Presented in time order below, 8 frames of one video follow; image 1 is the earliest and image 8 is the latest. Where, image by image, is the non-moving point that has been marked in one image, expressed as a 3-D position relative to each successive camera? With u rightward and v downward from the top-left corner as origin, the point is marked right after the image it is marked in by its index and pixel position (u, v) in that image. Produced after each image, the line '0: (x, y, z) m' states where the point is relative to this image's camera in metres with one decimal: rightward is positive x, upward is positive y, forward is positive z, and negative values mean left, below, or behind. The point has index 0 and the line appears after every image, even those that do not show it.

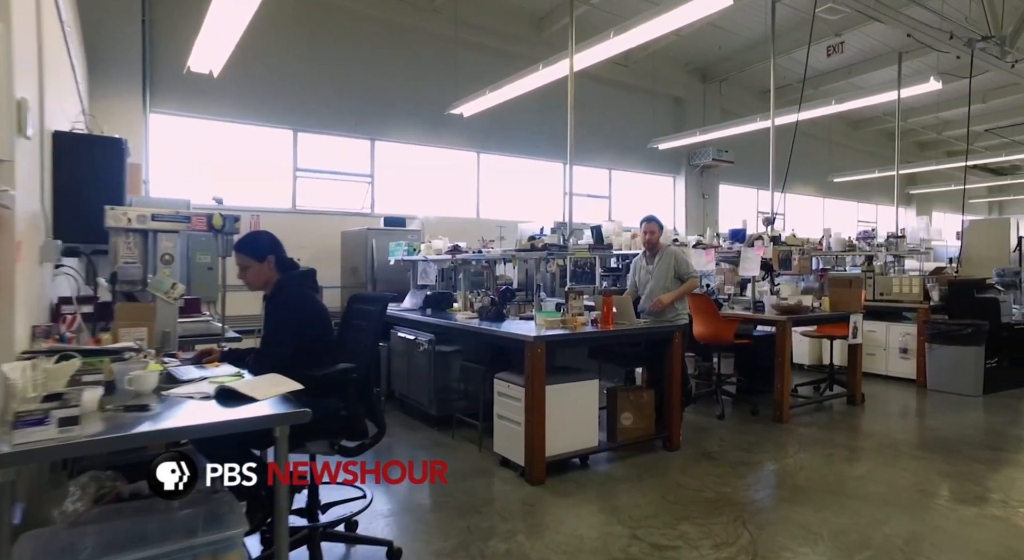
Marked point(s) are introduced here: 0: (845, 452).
0: (+2.0, -1.1, +3.7) m
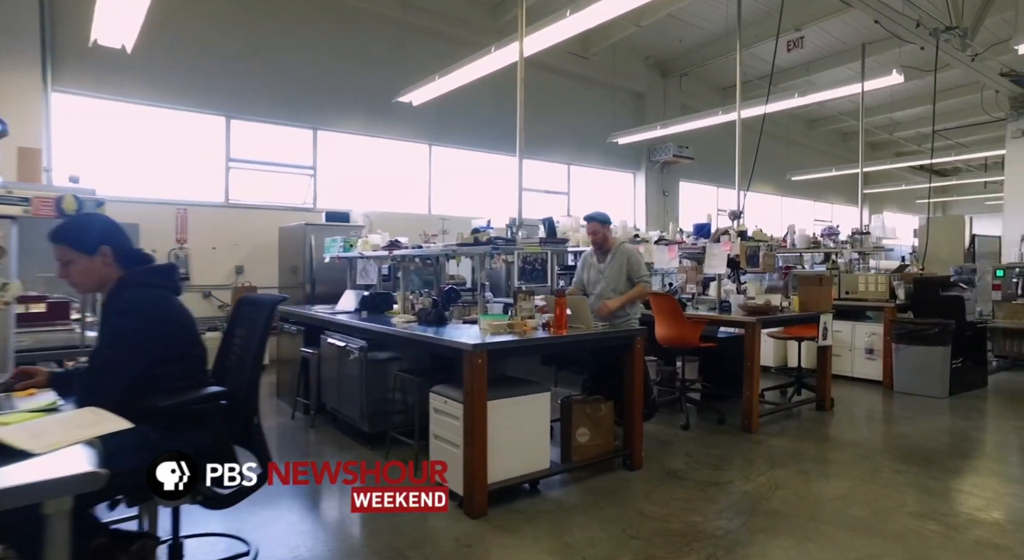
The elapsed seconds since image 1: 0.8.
0: (+1.7, -1.0, +3.3) m
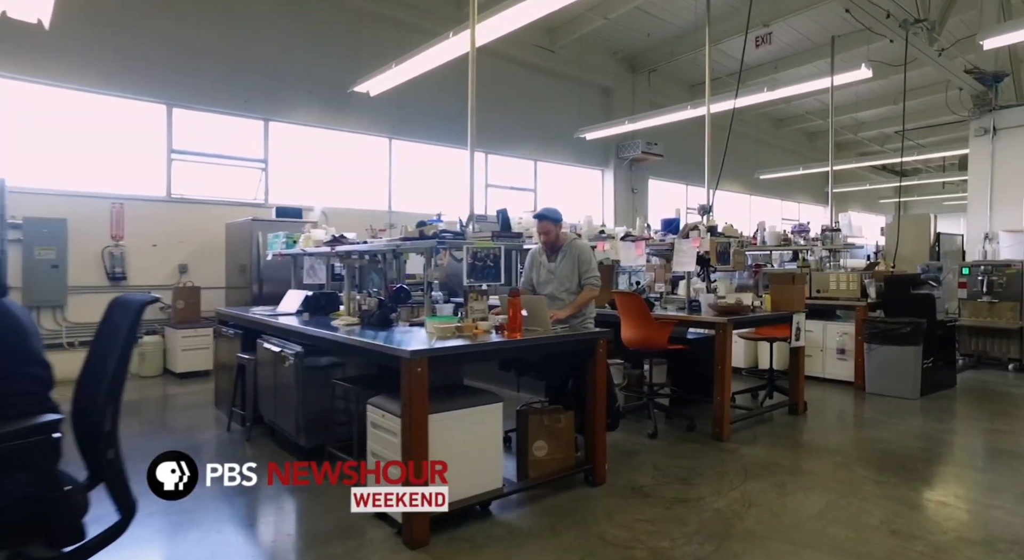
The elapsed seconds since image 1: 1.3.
0: (+1.5, -1.0, +3.1) m
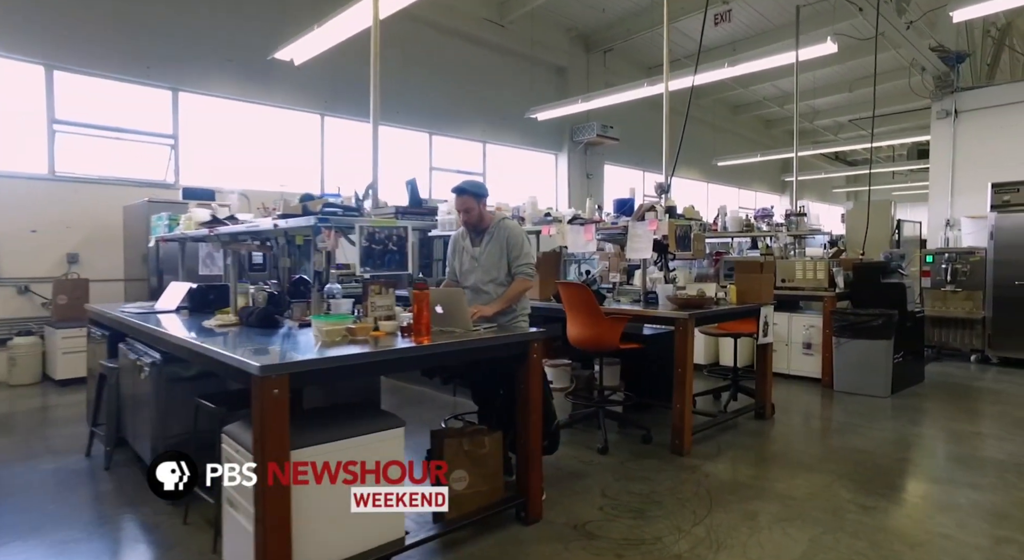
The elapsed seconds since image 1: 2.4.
0: (+1.1, -1.0, +2.6) m
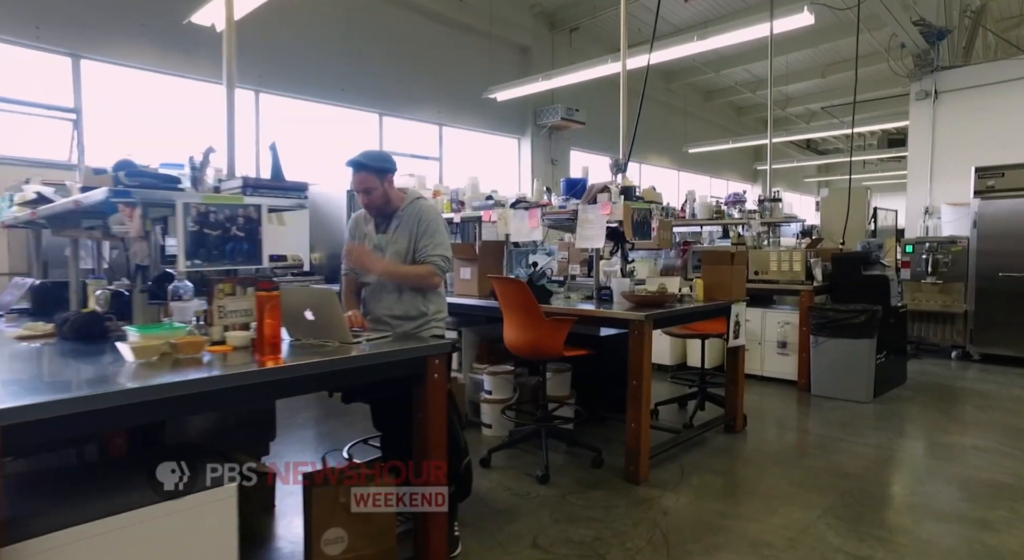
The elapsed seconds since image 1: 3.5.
0: (+0.8, -1.0, +2.1) m
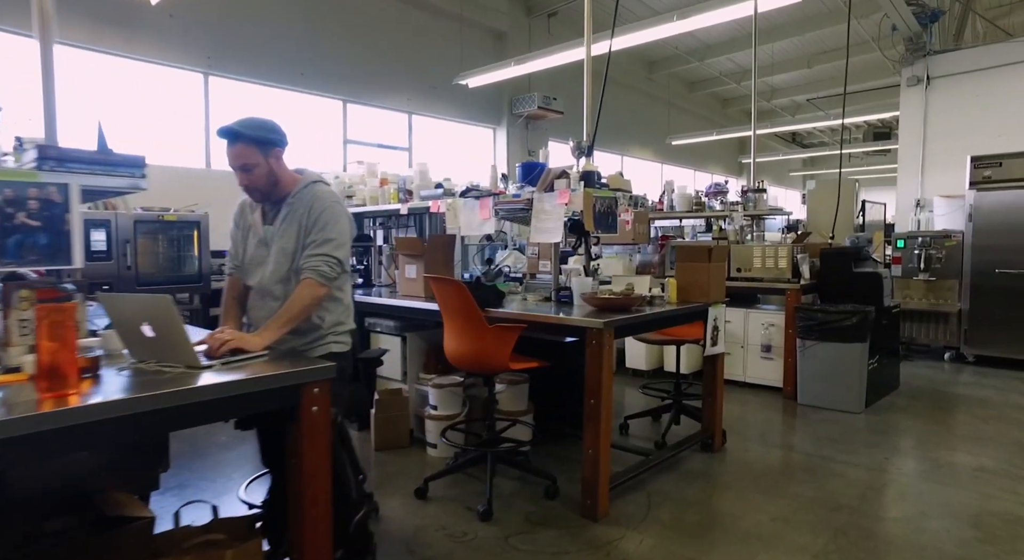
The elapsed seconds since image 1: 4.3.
0: (+0.6, -1.0, +1.7) m
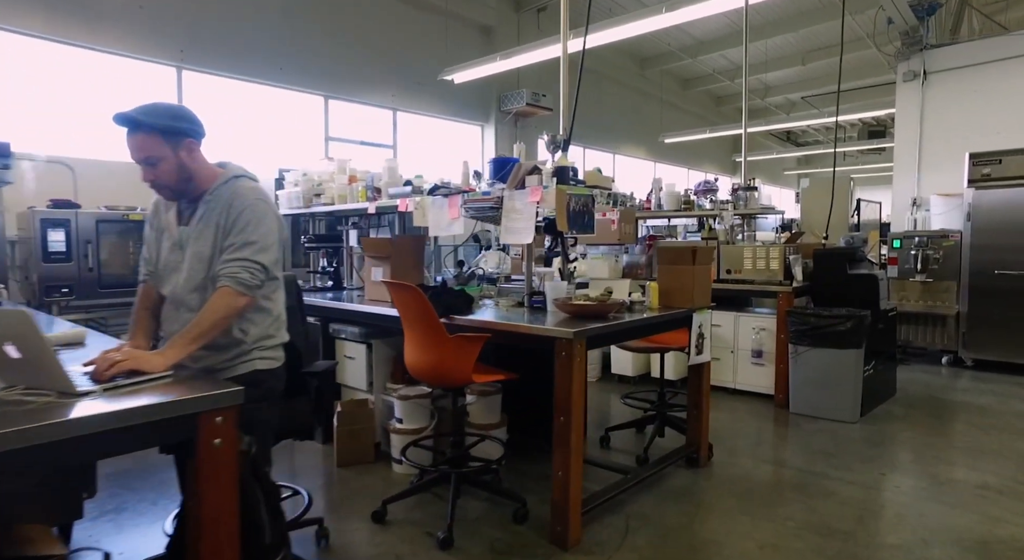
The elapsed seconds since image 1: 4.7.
0: (+0.4, -1.0, +1.5) m
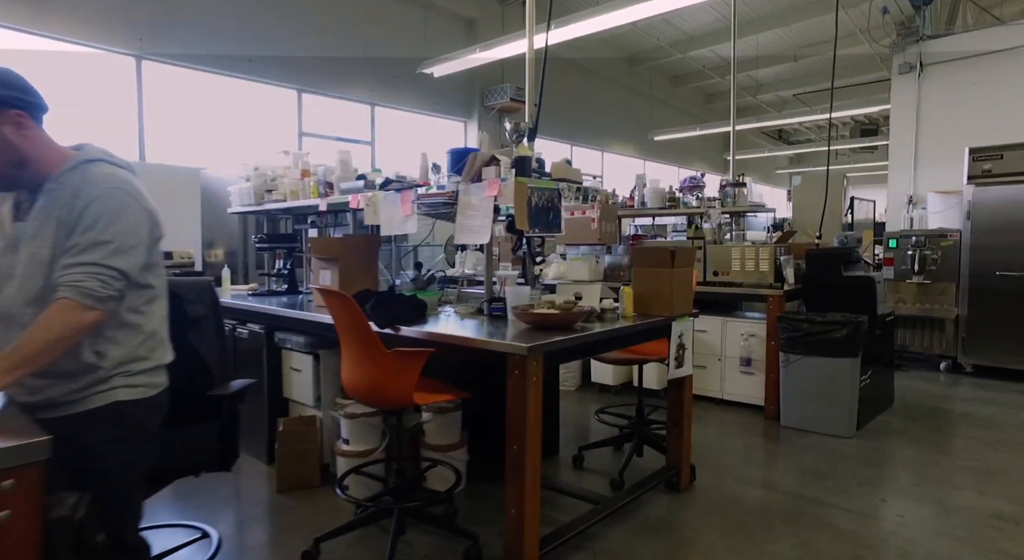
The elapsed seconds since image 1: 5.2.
0: (+0.3, -1.0, +1.2) m
